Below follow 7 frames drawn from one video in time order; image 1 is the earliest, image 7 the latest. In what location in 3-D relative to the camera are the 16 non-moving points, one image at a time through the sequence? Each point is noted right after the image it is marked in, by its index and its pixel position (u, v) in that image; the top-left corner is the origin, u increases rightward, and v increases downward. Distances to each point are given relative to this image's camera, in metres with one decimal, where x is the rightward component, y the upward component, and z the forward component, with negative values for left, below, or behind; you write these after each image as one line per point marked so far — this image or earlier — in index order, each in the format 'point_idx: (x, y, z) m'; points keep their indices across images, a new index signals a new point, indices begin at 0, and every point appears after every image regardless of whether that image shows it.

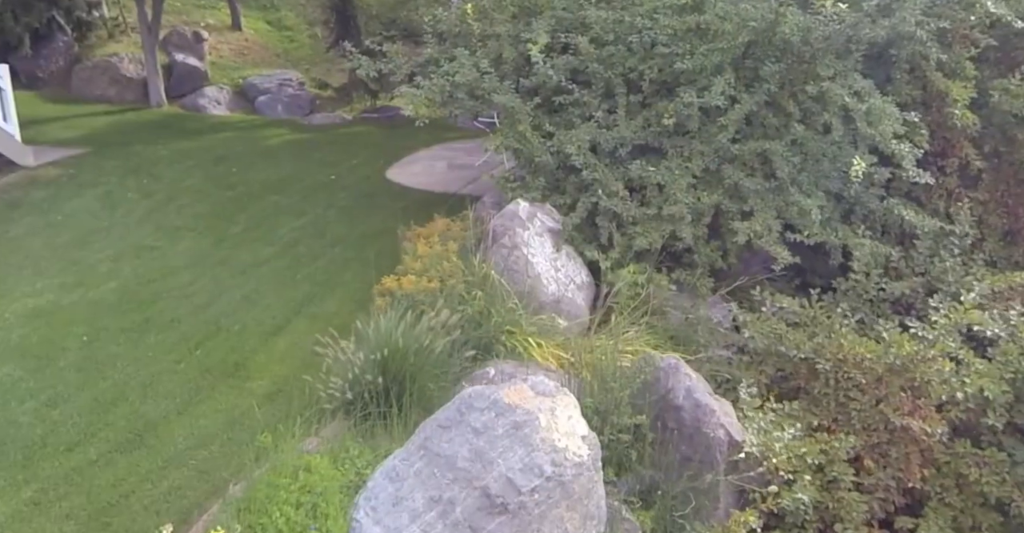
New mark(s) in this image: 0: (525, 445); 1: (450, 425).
0: (0.0, -0.8, +3.8) m
1: (-0.3, -0.8, +3.9) m
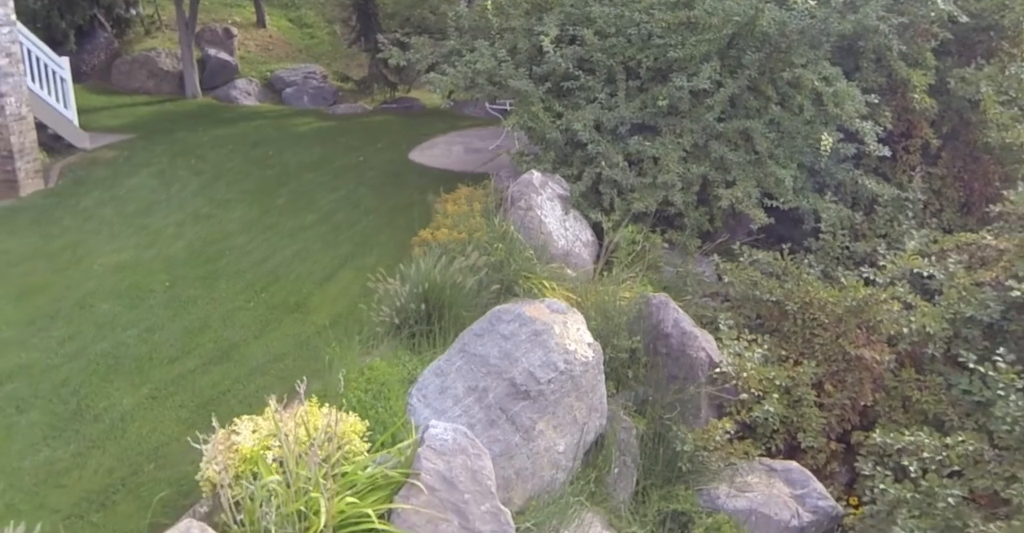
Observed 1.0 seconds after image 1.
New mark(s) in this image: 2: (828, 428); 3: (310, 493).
0: (+0.2, -0.5, +4.8) m
1: (-0.2, -0.4, +4.9) m
2: (+2.4, -1.2, +6.2) m
3: (-0.9, -1.0, +3.5) m
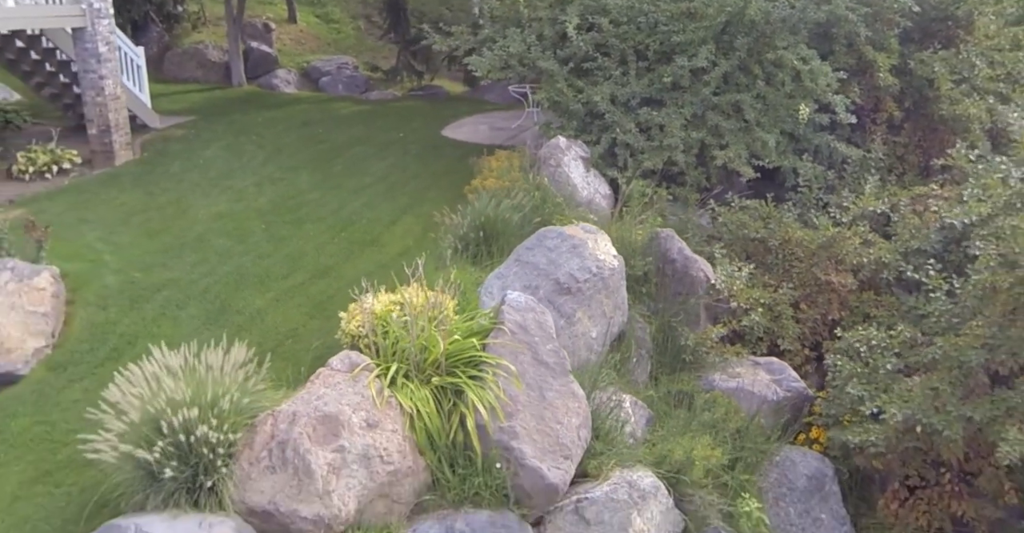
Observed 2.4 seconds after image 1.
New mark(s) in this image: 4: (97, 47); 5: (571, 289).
0: (+0.5, +0.1, +6.4) m
1: (+0.2, +0.1, +6.5) m
2: (+2.7, -0.7, +7.7) m
3: (-0.5, -0.4, +5.1) m
4: (-5.3, +2.9, +10.7) m
5: (+0.5, -0.2, +6.3) m
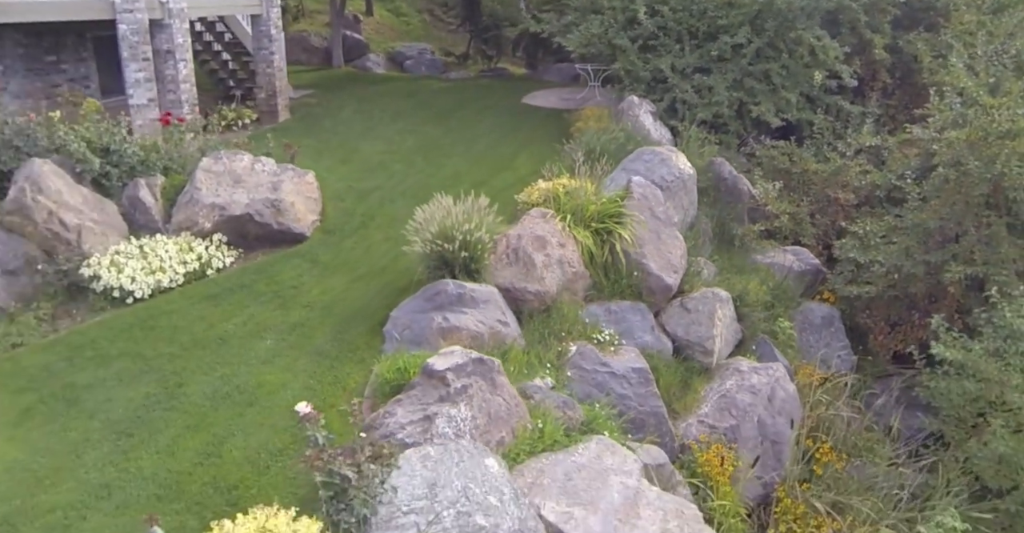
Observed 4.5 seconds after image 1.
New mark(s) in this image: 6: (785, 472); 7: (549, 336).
0: (+1.8, +1.1, +9.4) m
1: (+1.4, +1.2, +9.5) m
2: (+4.0, +0.4, +10.7) m
3: (+0.7, +0.7, +8.1) m
4: (-4.0, +3.9, +13.7) m
5: (+1.7, +0.9, +9.3) m
6: (+2.4, -1.8, +7.1) m
7: (+0.3, -0.6, +7.1) m
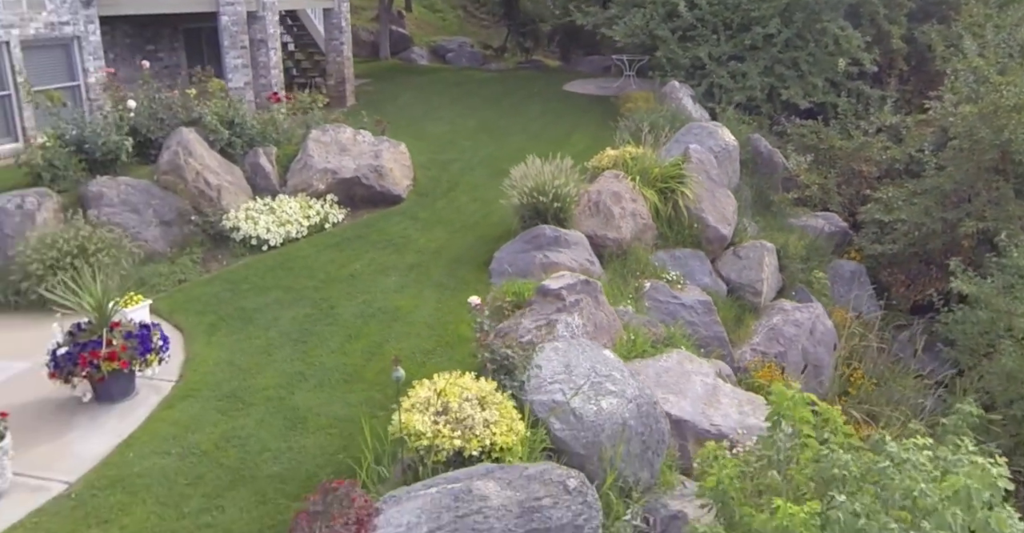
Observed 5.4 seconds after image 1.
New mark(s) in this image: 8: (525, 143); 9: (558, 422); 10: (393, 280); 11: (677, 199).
0: (+2.6, +1.7, +10.7) m
1: (+2.3, +1.7, +10.8) m
2: (+4.8, +0.9, +12.0) m
3: (+1.6, +1.2, +9.4) m
4: (-3.1, +4.5, +15.0) m
5: (+2.6, +1.4, +10.6) m
6: (+3.2, -1.3, +8.4) m
7: (+1.2, -0.1, +8.4) m
8: (+0.2, +1.8, +12.3) m
9: (+0.3, -1.0, +5.3) m
10: (-1.2, -0.1, +8.1) m
11: (+1.8, +0.7, +9.2) m
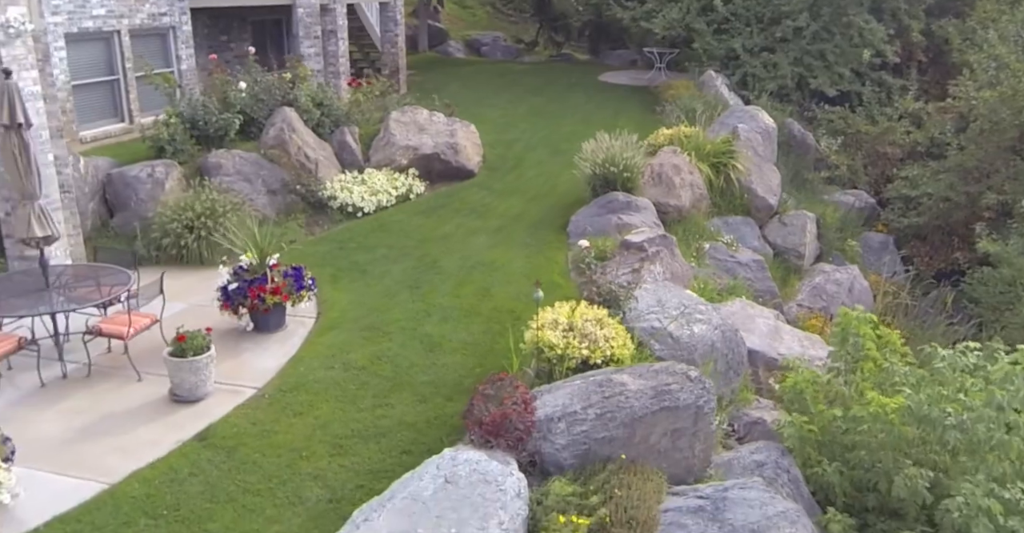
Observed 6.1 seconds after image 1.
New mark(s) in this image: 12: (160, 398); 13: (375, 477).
0: (+3.5, +2.1, +11.7) m
1: (+3.1, +2.2, +11.8) m
2: (+5.7, +1.3, +13.0) m
3: (+2.4, +1.6, +10.4) m
4: (-2.3, +4.9, +16.1) m
5: (+3.4, +1.8, +11.6) m
6: (+4.0, -0.8, +9.5) m
7: (+2.0, +0.3, +9.4) m
8: (+1.0, +2.3, +13.3) m
9: (+1.1, -0.6, +6.4) m
10: (-0.3, +0.3, +9.1) m
11: (+2.7, +1.2, +10.2) m
12: (-2.5, -0.9, +6.0) m
13: (-0.8, -1.3, +5.0) m
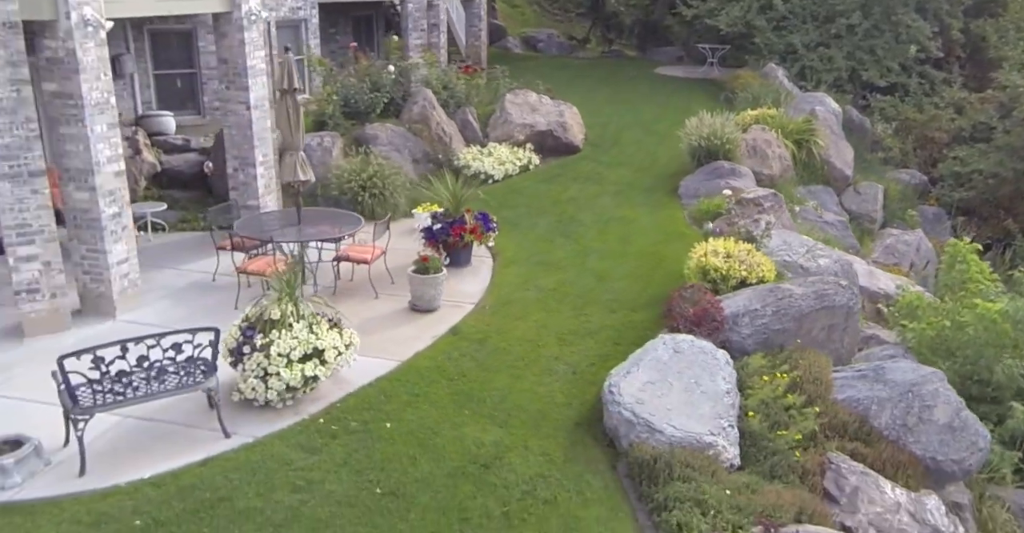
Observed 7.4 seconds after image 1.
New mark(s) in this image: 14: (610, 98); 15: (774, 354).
0: (+5.0, +2.6, +13.2) m
1: (+4.7, +2.7, +13.3) m
2: (+7.2, +1.8, +14.5) m
3: (+4.0, +2.1, +11.9) m
4: (-0.7, +5.4, +17.6) m
5: (+4.9, +2.3, +13.1) m
6: (+5.6, -0.3, +10.9) m
7: (+3.5, +0.9, +10.9) m
8: (+2.6, +2.8, +14.8) m
9: (+2.7, -0.1, +7.8) m
10: (+1.2, +0.8, +10.6) m
11: (+4.2, +1.7, +11.7) m
12: (-1.0, -0.4, +7.4) m
13: (+0.7, -0.7, +6.5) m
14: (+1.9, +3.2, +16.0) m
15: (+2.0, -0.7, +6.4) m
